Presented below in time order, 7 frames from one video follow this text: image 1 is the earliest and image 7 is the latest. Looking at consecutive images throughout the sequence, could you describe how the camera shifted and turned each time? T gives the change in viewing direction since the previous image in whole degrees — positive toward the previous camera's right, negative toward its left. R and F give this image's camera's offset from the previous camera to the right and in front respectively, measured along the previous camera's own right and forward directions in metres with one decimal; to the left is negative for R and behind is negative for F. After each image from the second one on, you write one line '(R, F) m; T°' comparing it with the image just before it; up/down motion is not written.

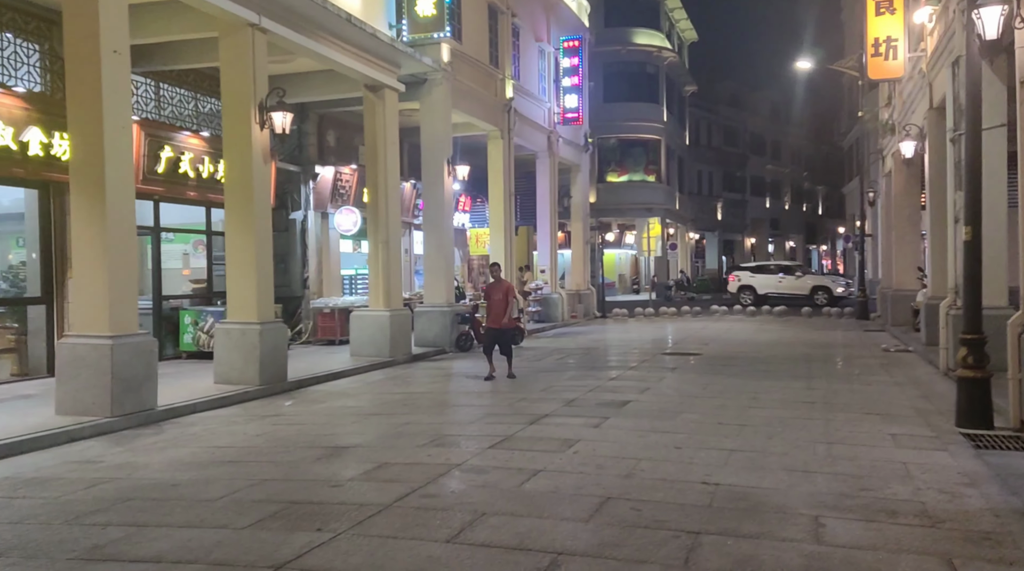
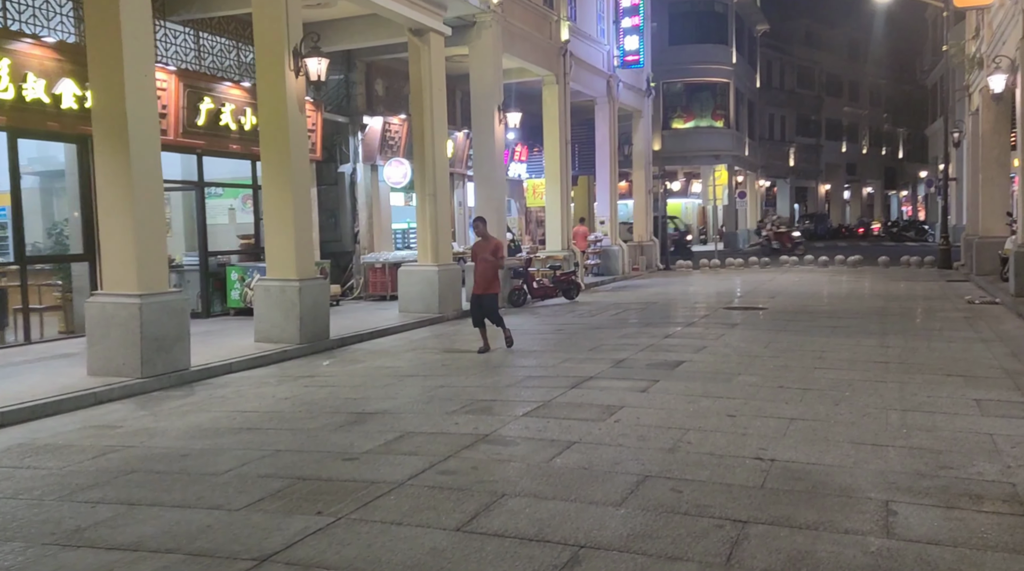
(+0.2, +0.7) m; -4°
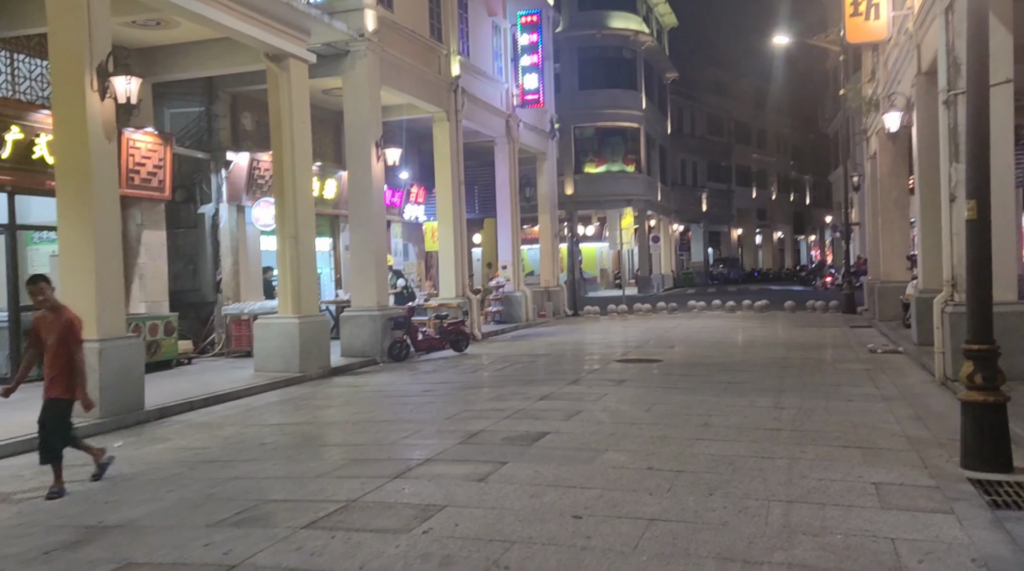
(+0.8, +1.5) m; +4°
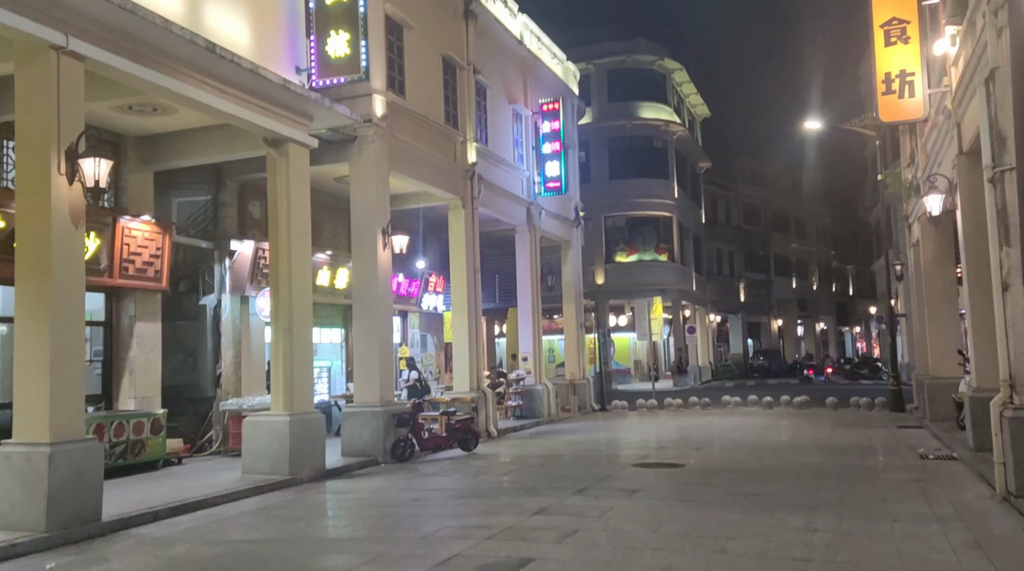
(+0.4, +1.0) m; -2°
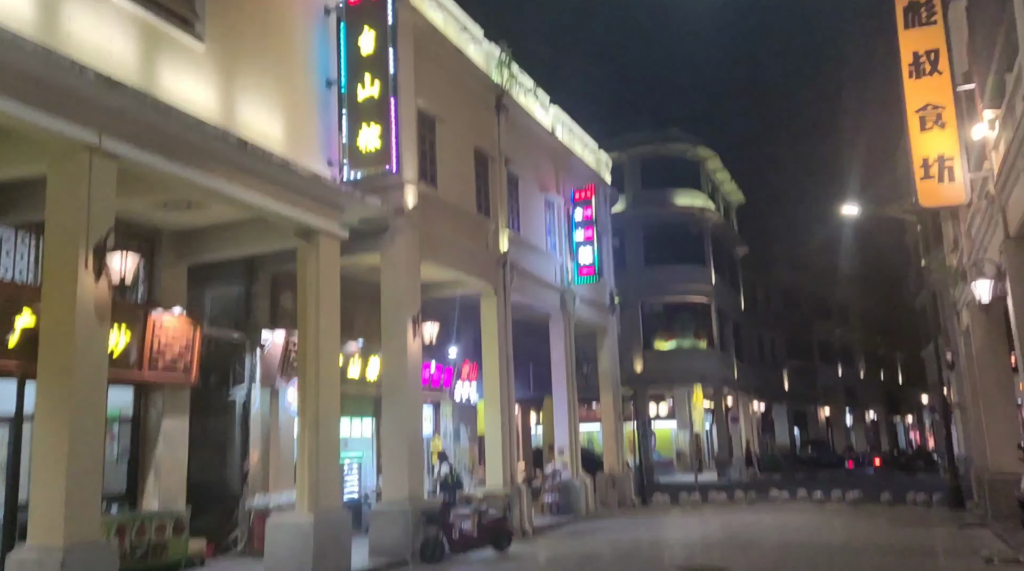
(+0.1, +0.3) m; -2°
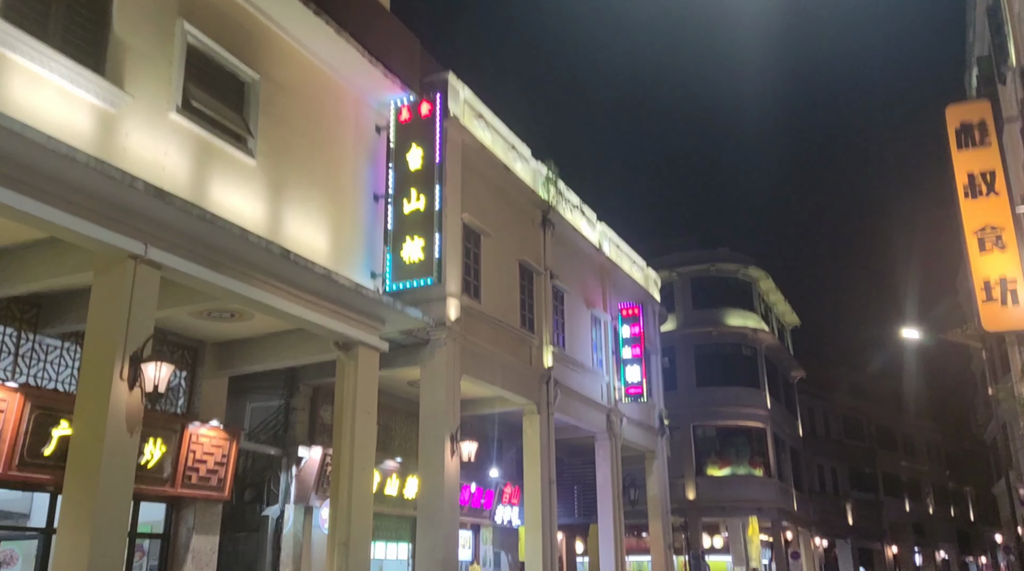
(+0.2, +0.3) m; -3°
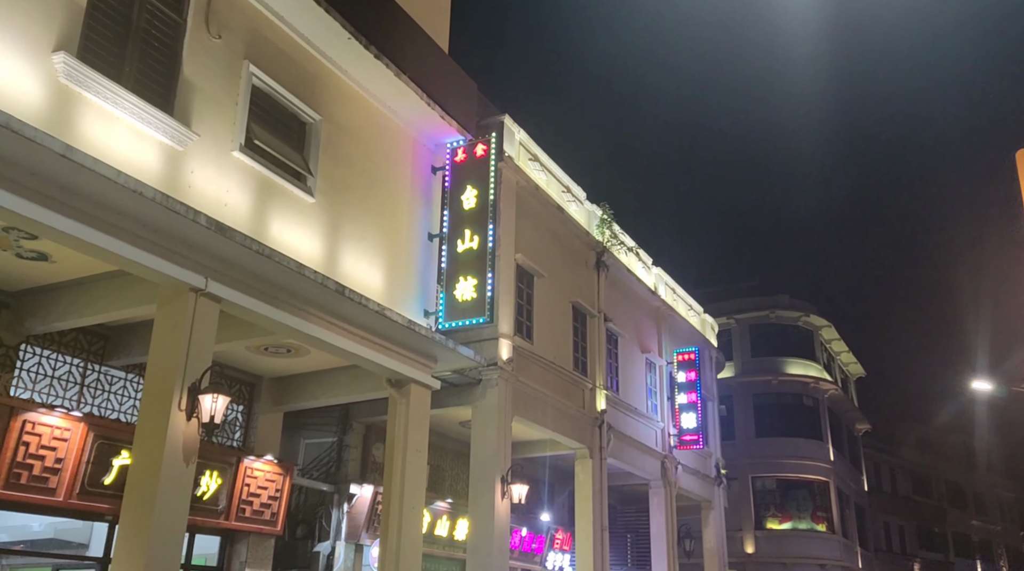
(+0.1, -0.1) m; -4°
